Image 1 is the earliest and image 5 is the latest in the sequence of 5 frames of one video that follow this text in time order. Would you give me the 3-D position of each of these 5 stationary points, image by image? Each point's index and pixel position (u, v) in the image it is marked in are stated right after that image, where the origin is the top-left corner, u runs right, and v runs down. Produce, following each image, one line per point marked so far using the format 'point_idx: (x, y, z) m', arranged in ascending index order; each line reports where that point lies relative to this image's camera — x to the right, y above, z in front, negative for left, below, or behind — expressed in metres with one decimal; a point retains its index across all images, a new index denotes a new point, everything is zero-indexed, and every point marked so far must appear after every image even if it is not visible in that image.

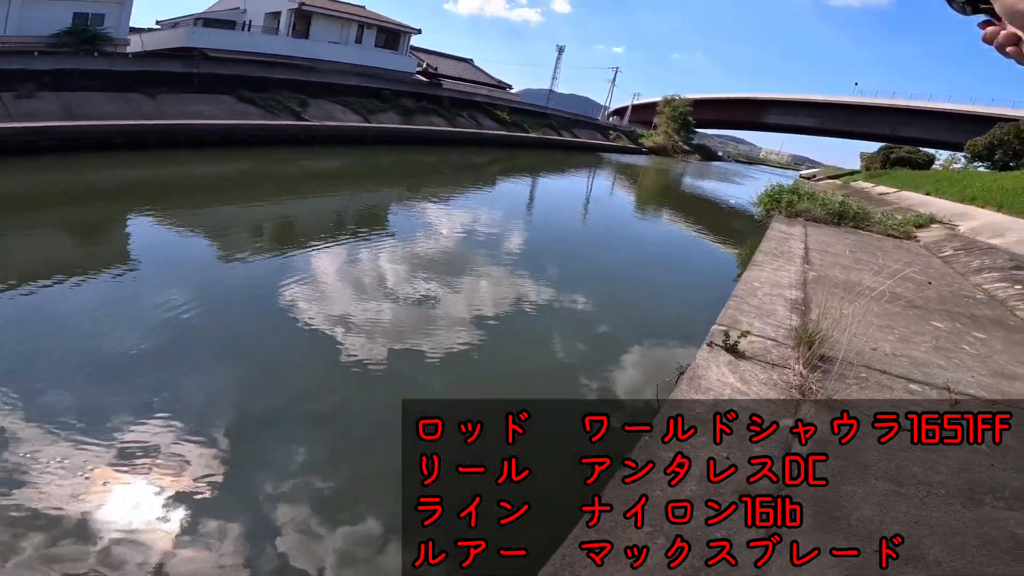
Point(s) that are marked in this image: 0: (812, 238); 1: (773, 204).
0: (+2.5, +0.4, +4.6) m
1: (+3.4, +1.1, +7.1) m
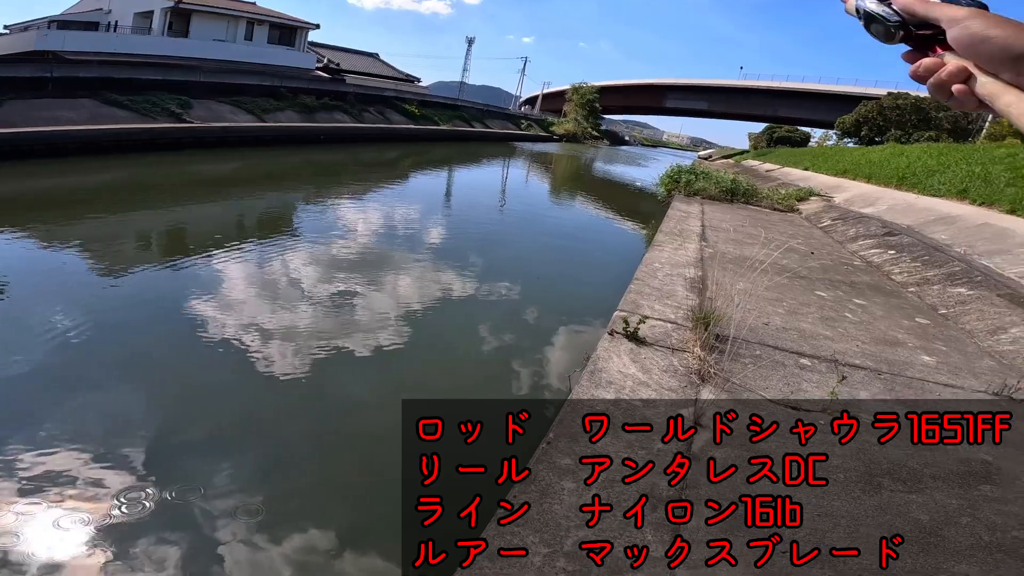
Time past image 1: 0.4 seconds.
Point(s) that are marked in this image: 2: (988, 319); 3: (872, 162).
0: (+1.7, +0.6, +4.8) m
1: (+2.2, +1.4, +7.4) m
2: (+2.1, -0.2, +2.5) m
3: (+5.9, +2.0, +9.2) m
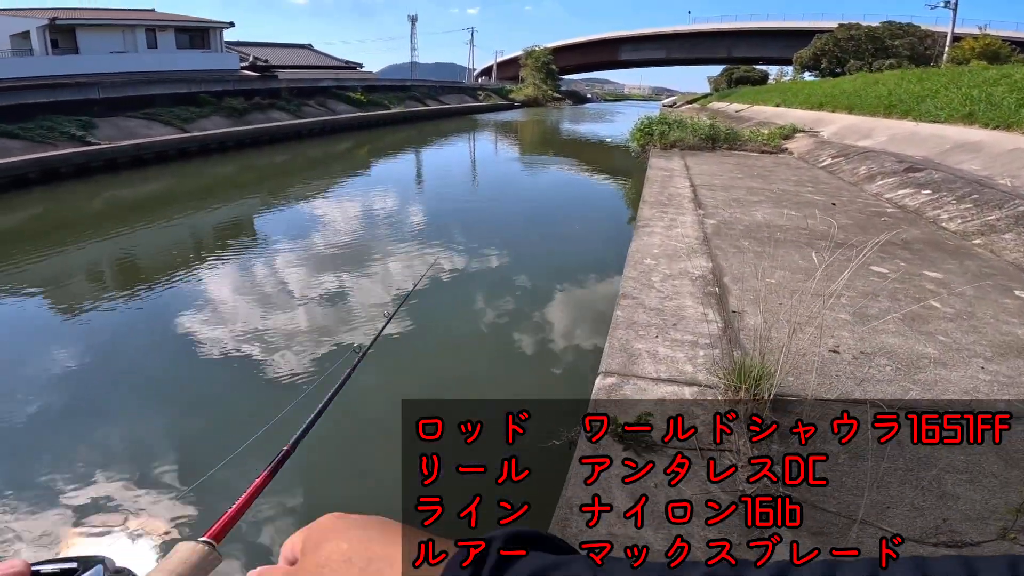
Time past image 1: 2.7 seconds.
0: (+1.3, +0.8, +4.0) m
1: (+1.6, +1.8, +6.6) m
2: (+1.9, 0.0, +1.8) m
3: (+5.1, +3.0, +8.5) m
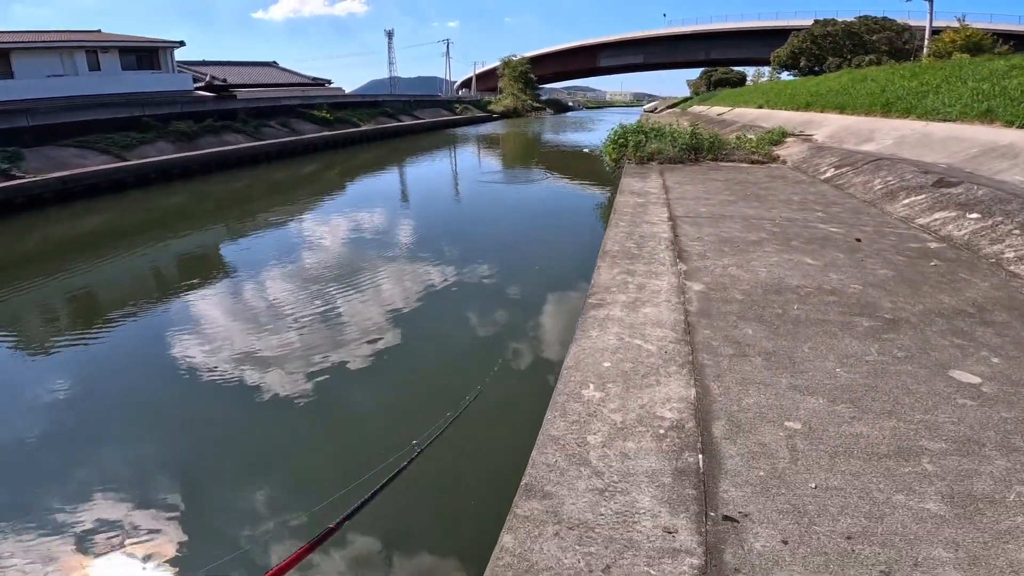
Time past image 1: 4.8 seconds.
0: (+1.0, +0.6, +3.4) m
1: (+1.2, +1.5, +6.0) m
2: (+1.6, -0.2, +1.1) m
3: (+4.6, +2.8, +8.0) m
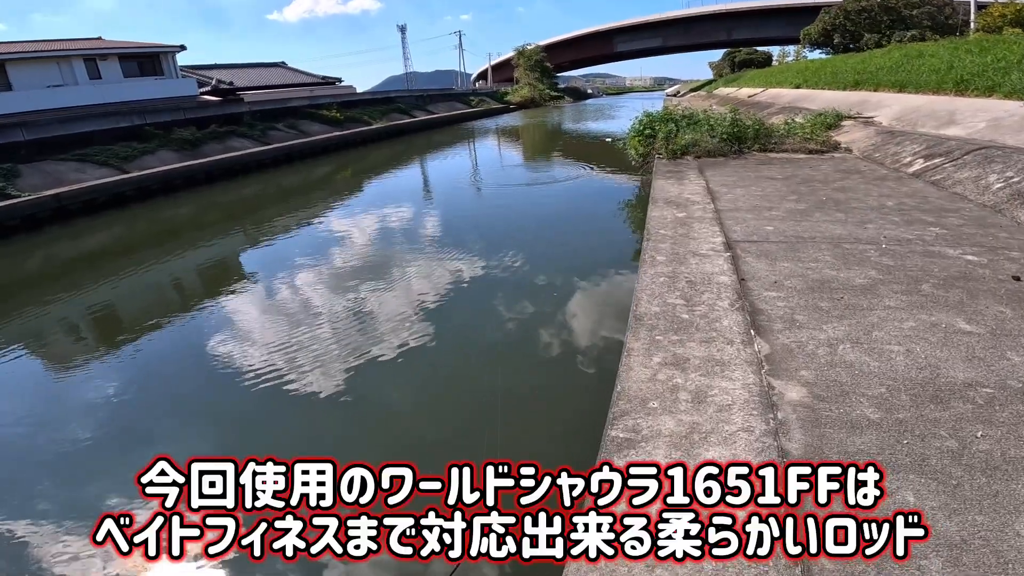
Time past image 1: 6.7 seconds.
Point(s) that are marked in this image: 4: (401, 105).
0: (+1.0, +0.5, +2.8) m
1: (+1.3, +1.4, +5.3) m
2: (+1.6, -0.3, +0.5) m
3: (+4.7, +2.9, +7.1) m
4: (-3.7, +6.1, +18.9) m
